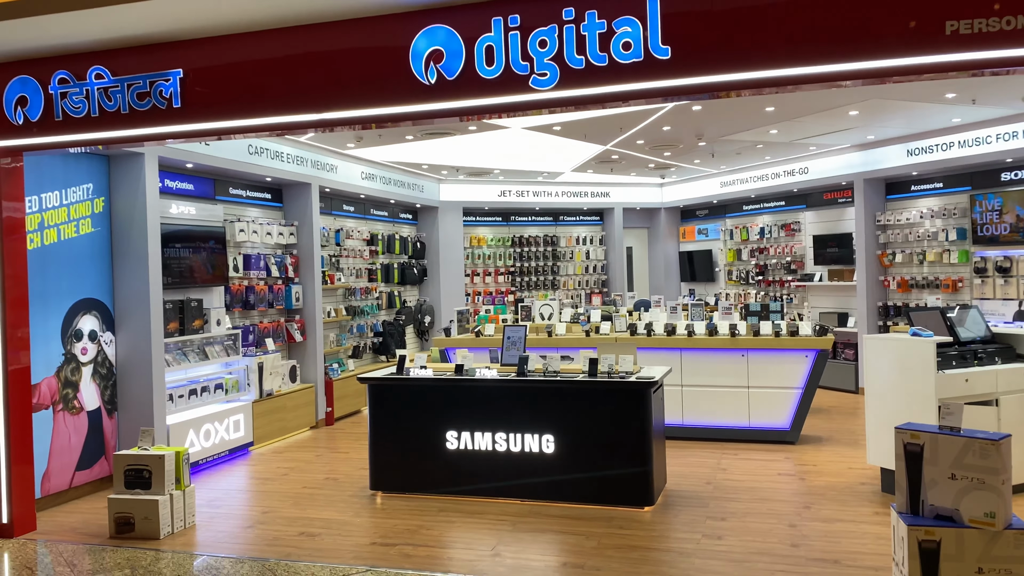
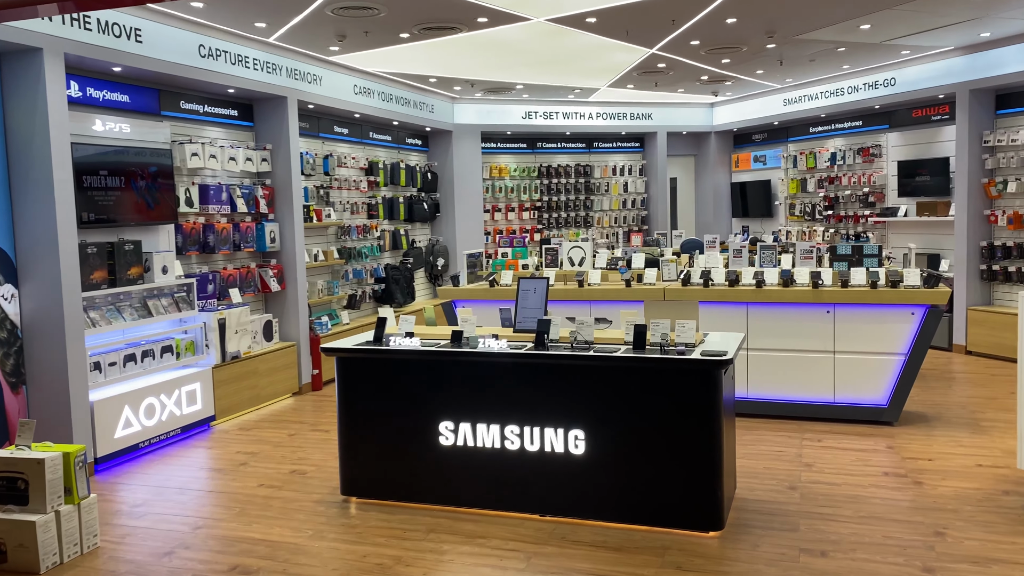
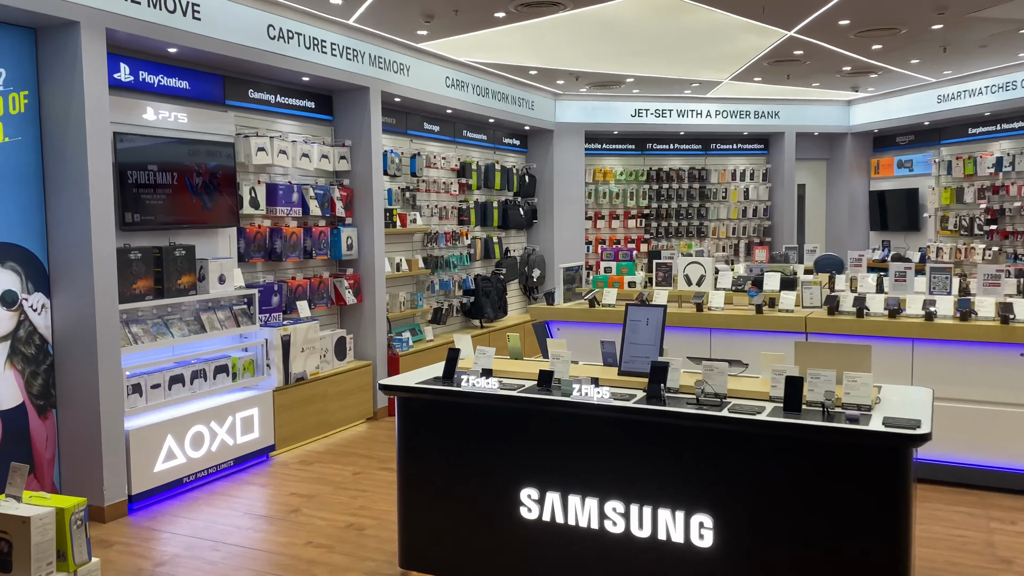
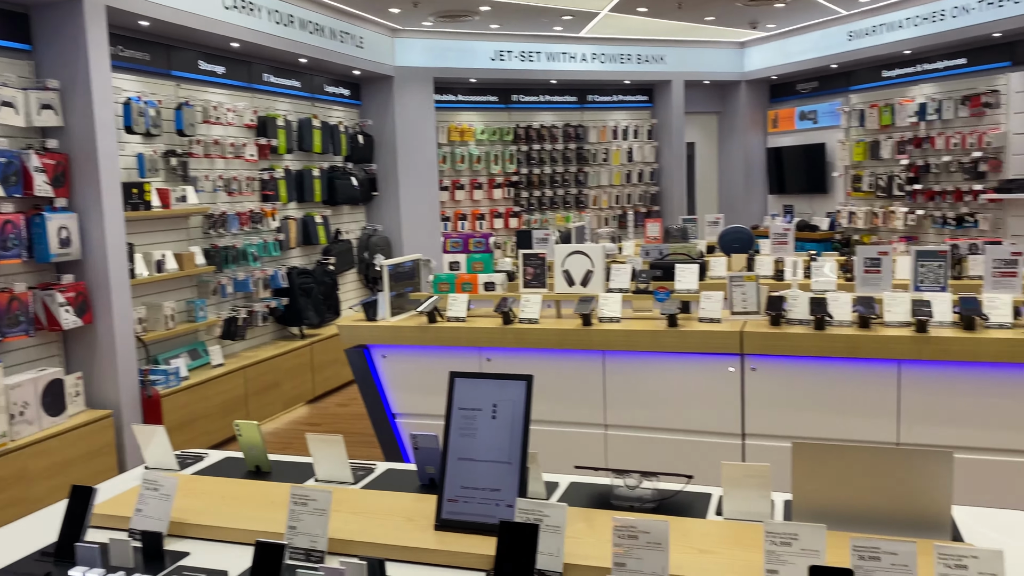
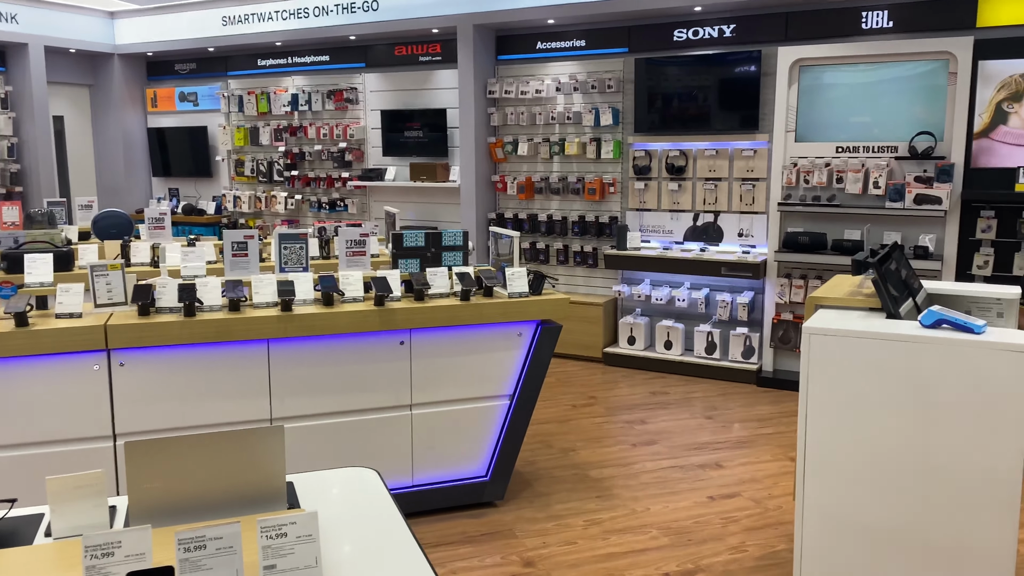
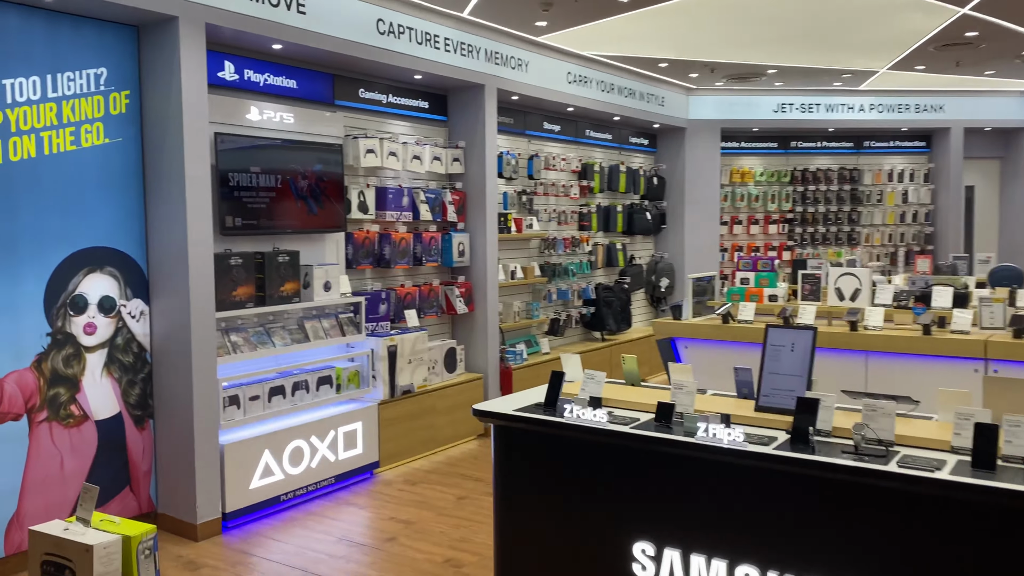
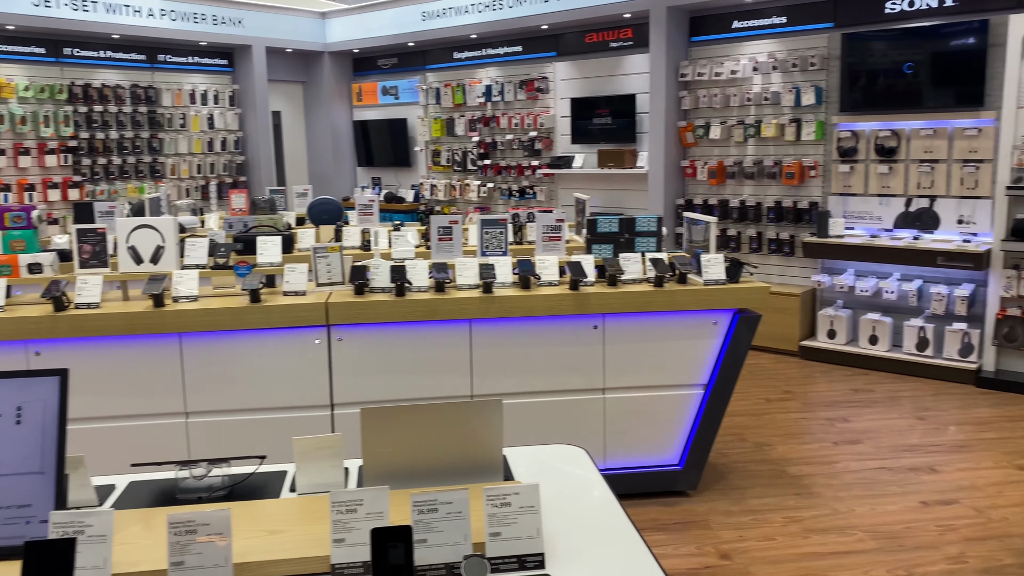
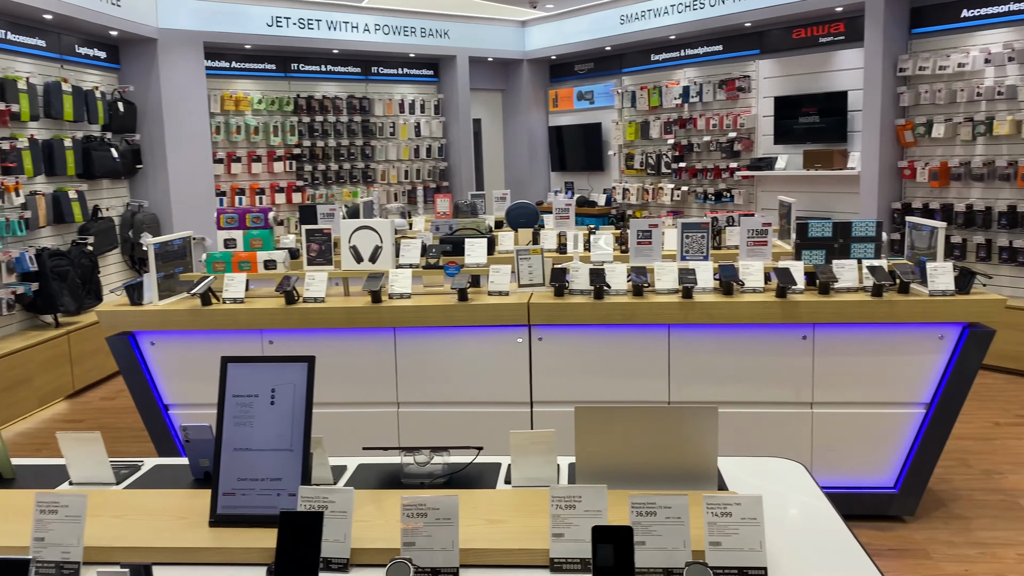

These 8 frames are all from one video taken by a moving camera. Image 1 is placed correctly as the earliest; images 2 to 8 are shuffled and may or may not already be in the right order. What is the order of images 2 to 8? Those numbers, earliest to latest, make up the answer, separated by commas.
2, 3, 6, 4, 8, 7, 5
